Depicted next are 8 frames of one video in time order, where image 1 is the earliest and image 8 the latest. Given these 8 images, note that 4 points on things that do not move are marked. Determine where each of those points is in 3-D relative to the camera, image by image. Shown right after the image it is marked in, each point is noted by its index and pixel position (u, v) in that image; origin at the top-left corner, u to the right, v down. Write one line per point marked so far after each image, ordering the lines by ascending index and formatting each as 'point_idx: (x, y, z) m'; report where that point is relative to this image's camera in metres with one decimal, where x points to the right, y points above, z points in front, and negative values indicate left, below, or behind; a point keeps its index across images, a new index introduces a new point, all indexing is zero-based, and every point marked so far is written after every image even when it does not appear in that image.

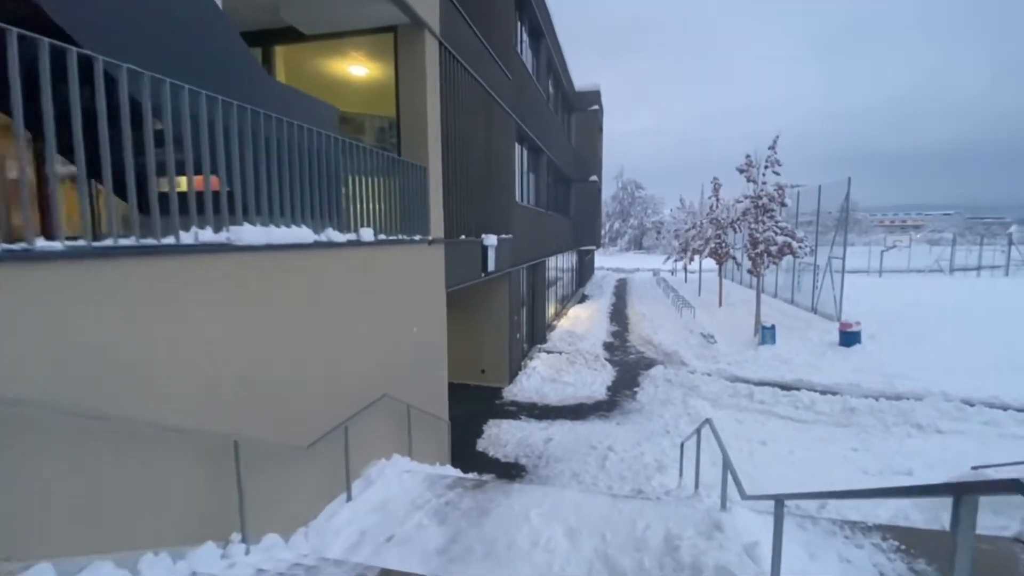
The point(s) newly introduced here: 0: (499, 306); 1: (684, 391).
0: (-0.3, -0.4, +10.8) m
1: (+3.7, -2.2, +10.4) m
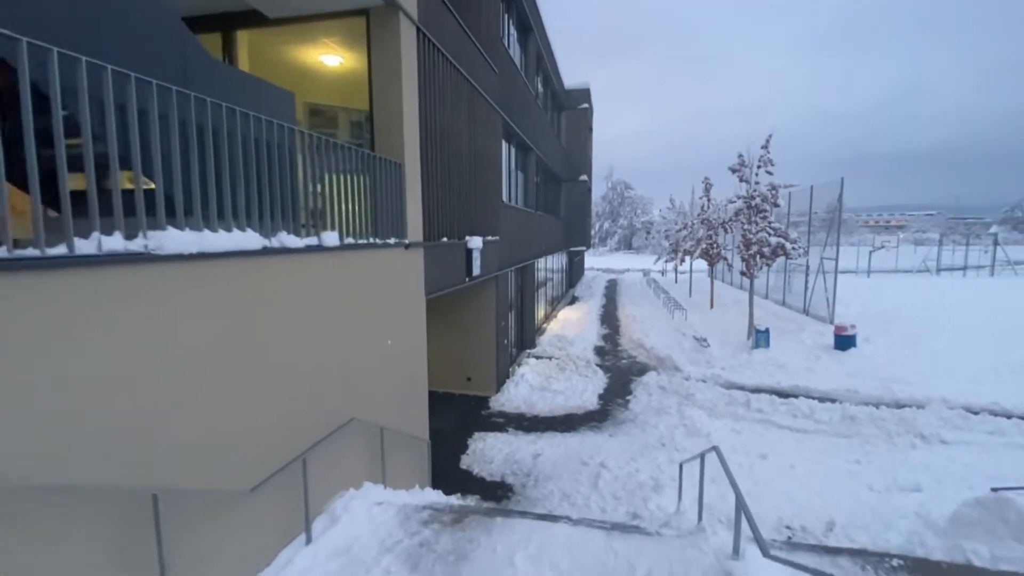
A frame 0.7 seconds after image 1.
0: (-0.6, -0.5, +10.3) m
1: (+3.4, -2.3, +10.0) m
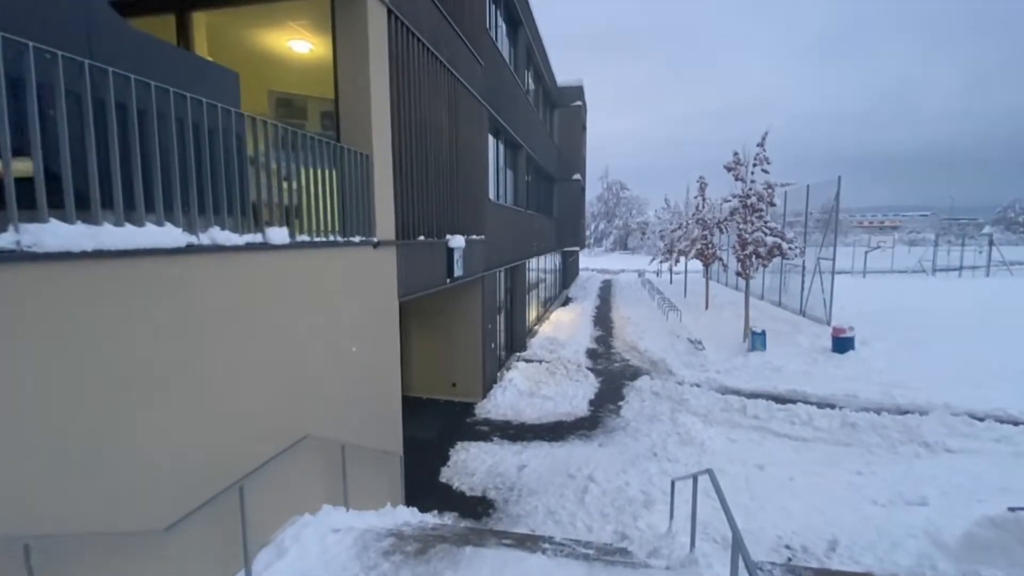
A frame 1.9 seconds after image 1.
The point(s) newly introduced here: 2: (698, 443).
0: (-0.9, -0.5, +9.8) m
1: (+3.1, -2.3, +9.6) m
2: (+3.1, -2.5, +8.0) m
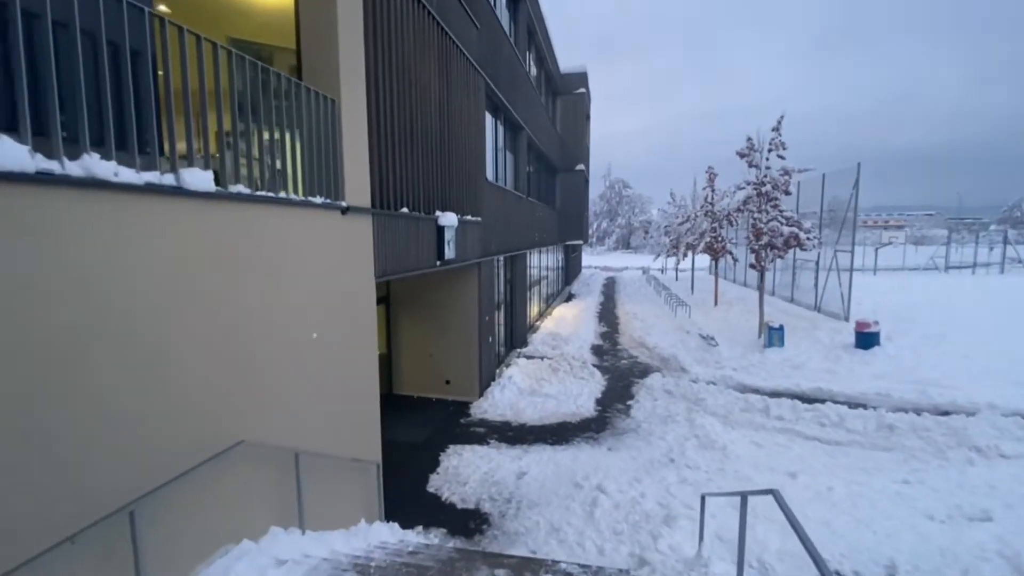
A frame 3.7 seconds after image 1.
0: (-0.9, -0.3, +9.0) m
1: (+3.1, -2.1, +8.7) m
2: (+3.0, -2.3, +7.1) m
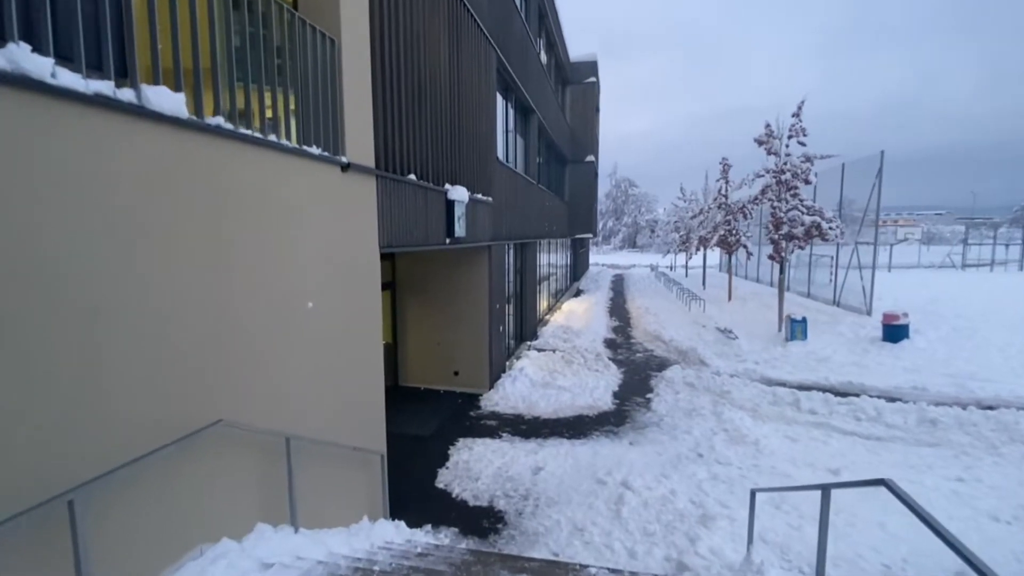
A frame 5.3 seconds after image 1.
0: (-0.7, 0.0, +8.5) m
1: (+3.3, -1.9, +8.2) m
2: (+3.2, -2.1, +6.6) m
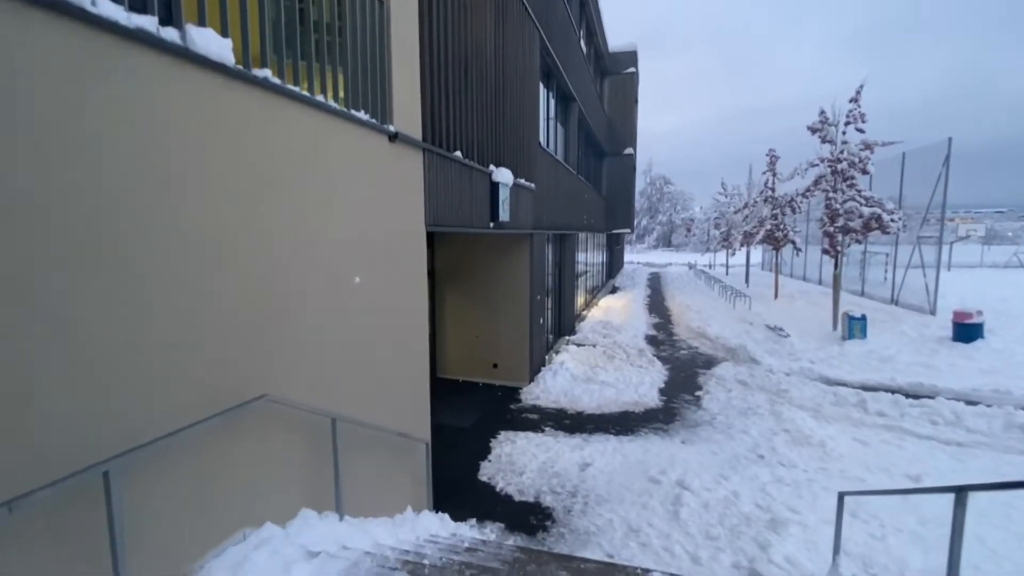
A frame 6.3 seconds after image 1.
0: (+0.1, +0.1, +8.2) m
1: (+4.0, -1.7, +7.7) m
2: (+3.8, -1.9, +6.1) m
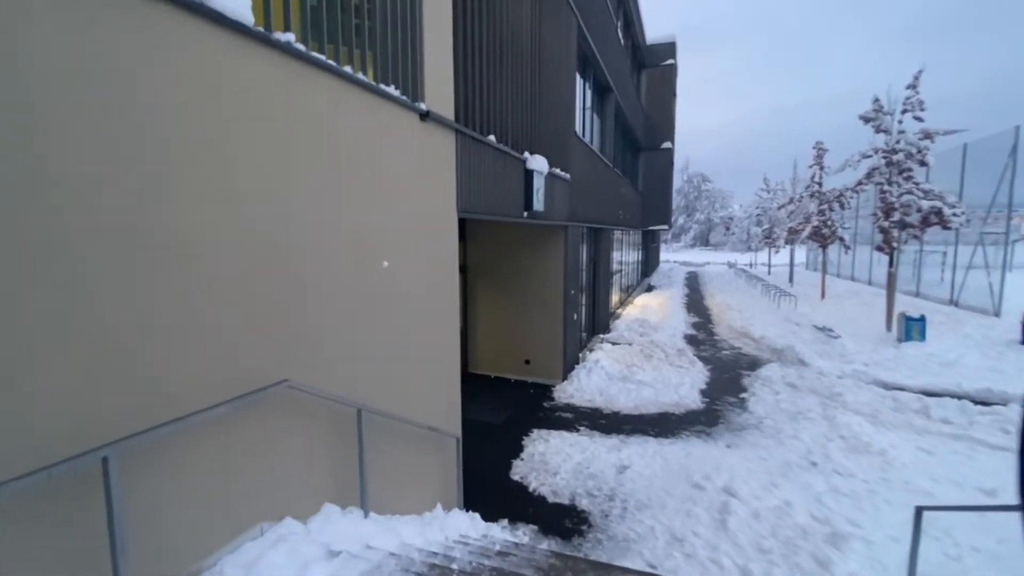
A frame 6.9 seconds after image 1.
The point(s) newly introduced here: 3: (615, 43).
0: (+0.6, +0.2, +8.0) m
1: (+4.5, -1.7, +7.2) m
2: (+4.2, -1.9, +5.6) m
3: (+2.5, +6.0, +11.9) m
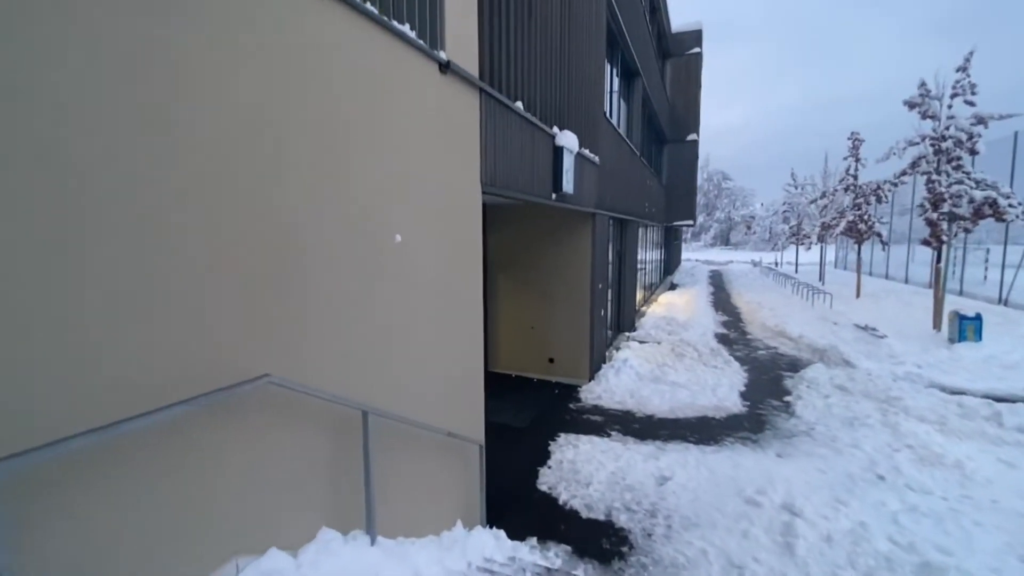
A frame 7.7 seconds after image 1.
0: (+1.0, +0.3, +7.4) m
1: (+4.8, -1.6, +6.5) m
2: (+4.5, -1.8, +4.9) m
3: (+3.0, +6.1, +11.3) m
